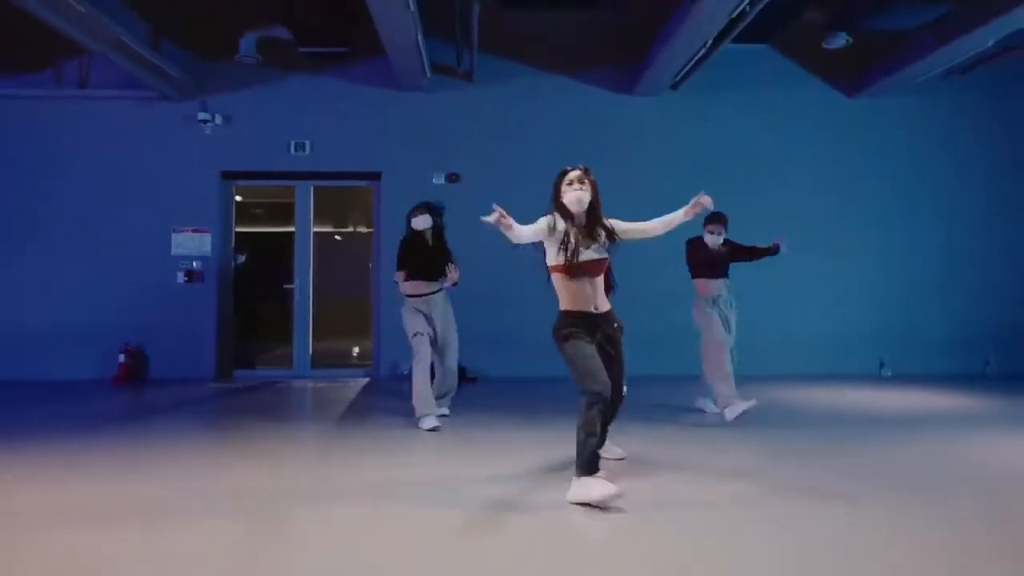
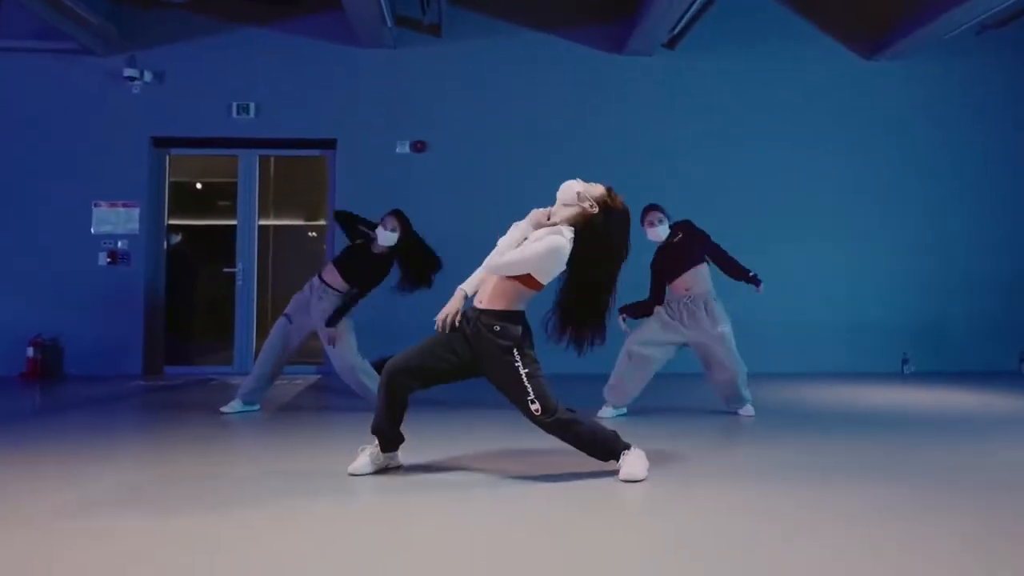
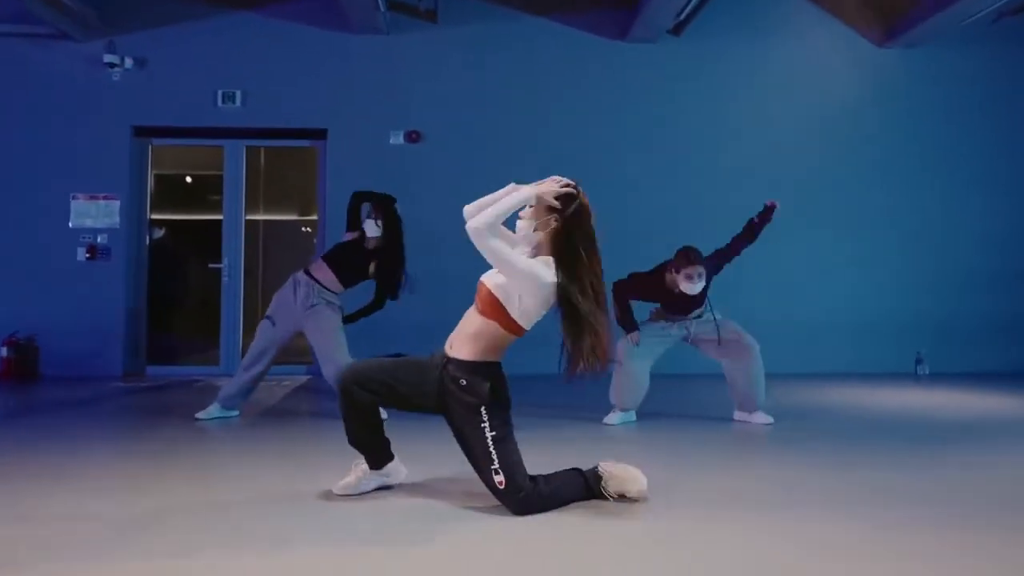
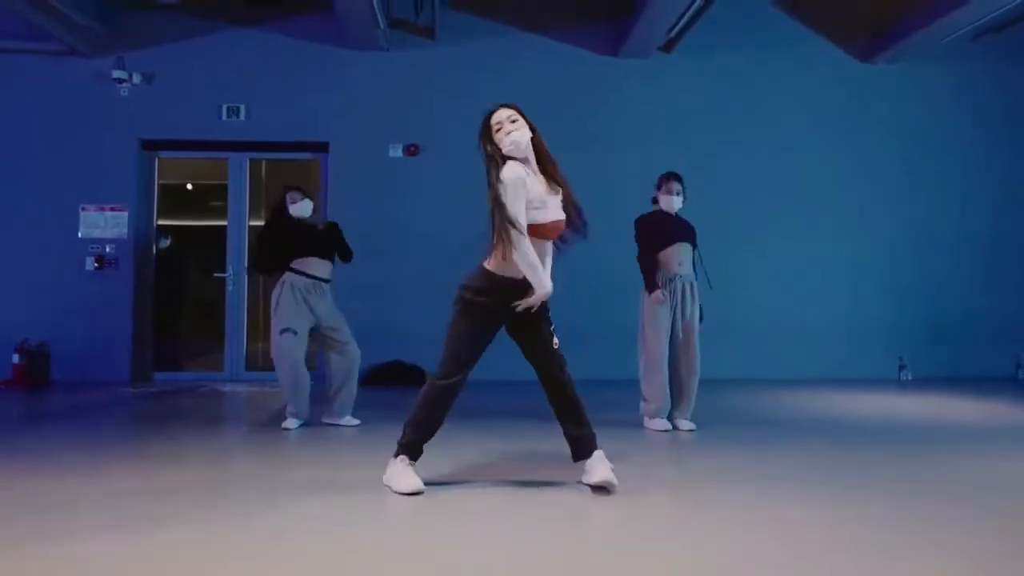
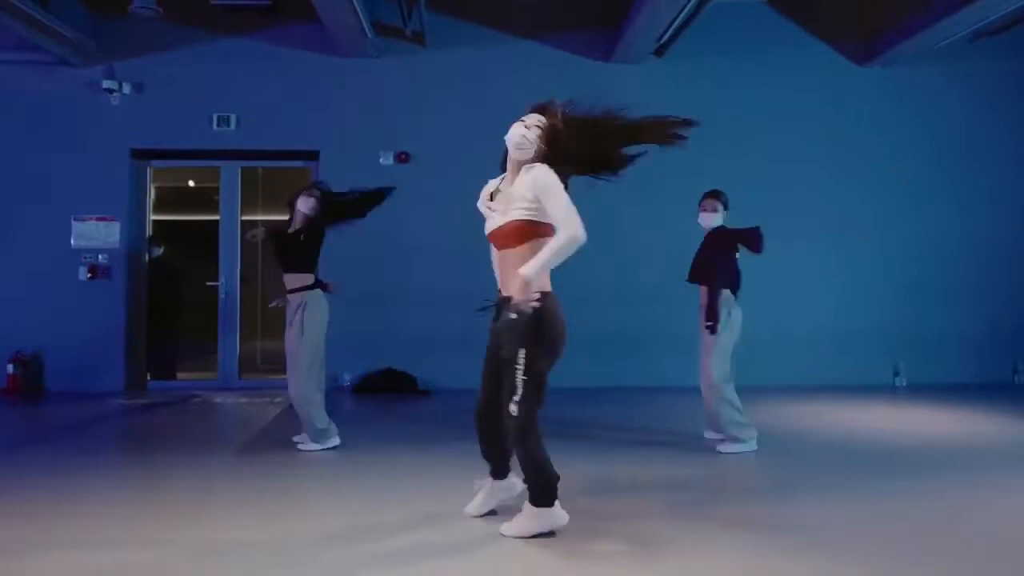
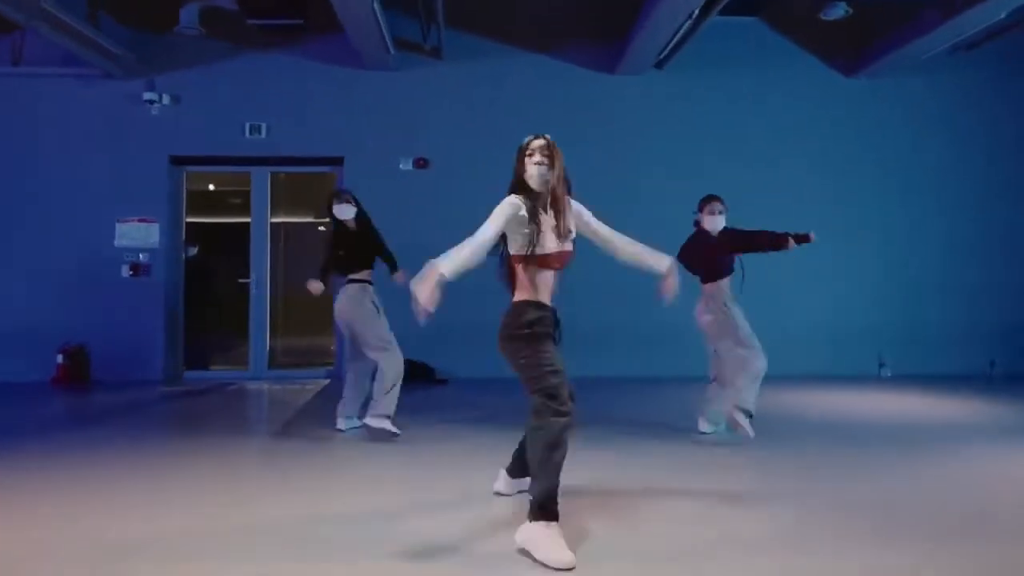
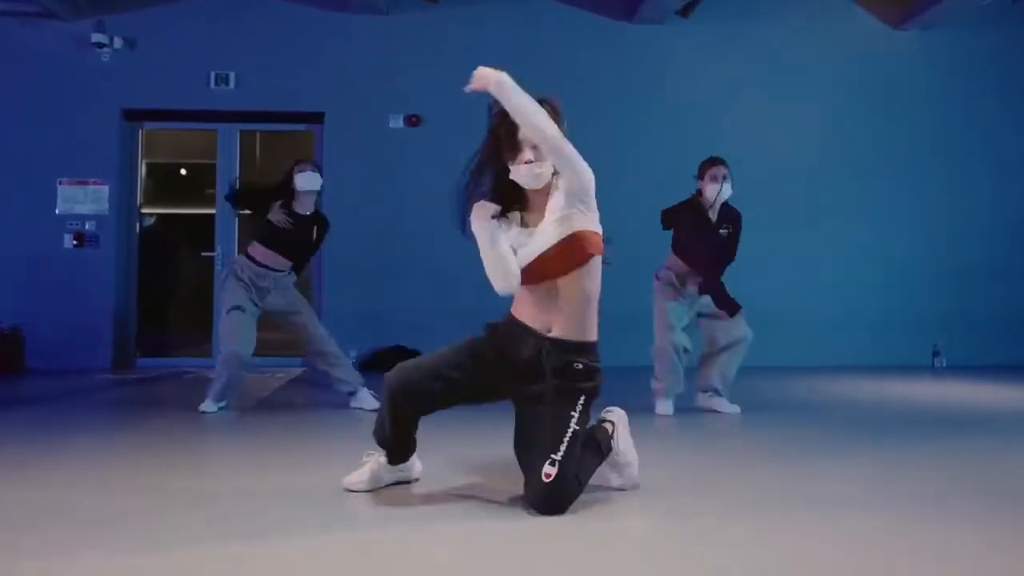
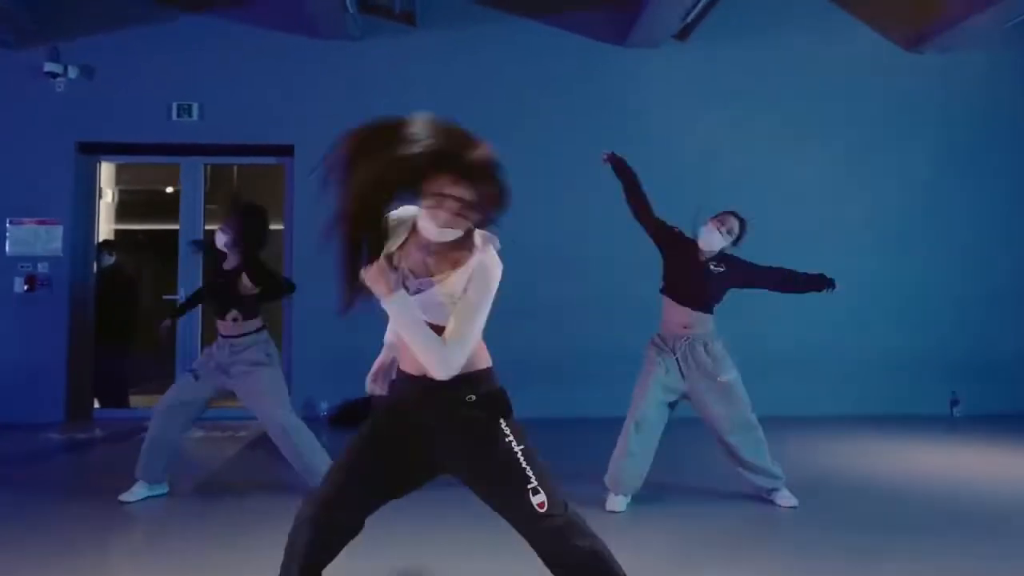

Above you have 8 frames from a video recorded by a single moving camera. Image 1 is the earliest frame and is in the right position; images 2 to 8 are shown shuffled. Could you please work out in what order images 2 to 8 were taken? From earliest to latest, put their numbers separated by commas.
6, 5, 8, 2, 3, 7, 4
